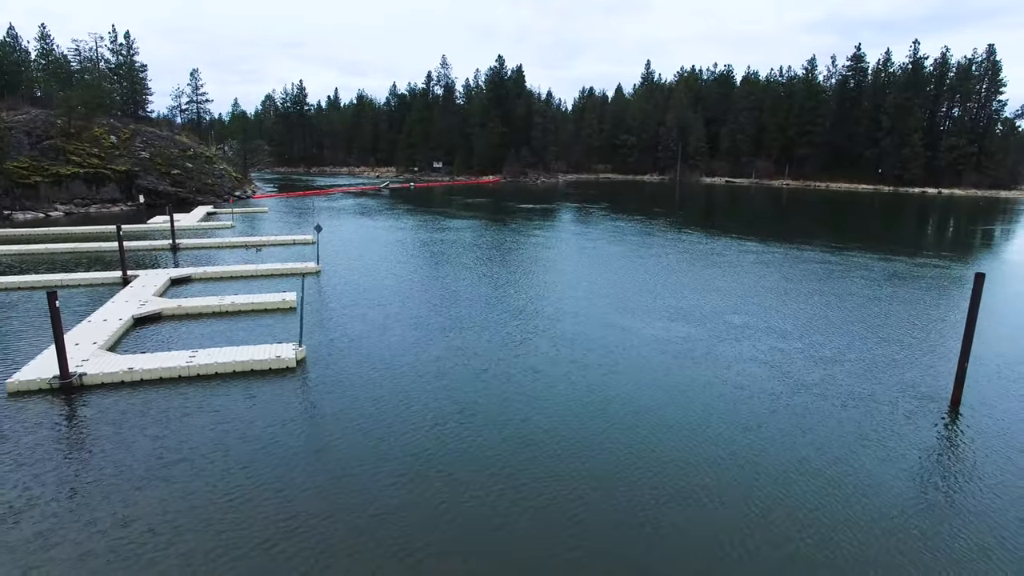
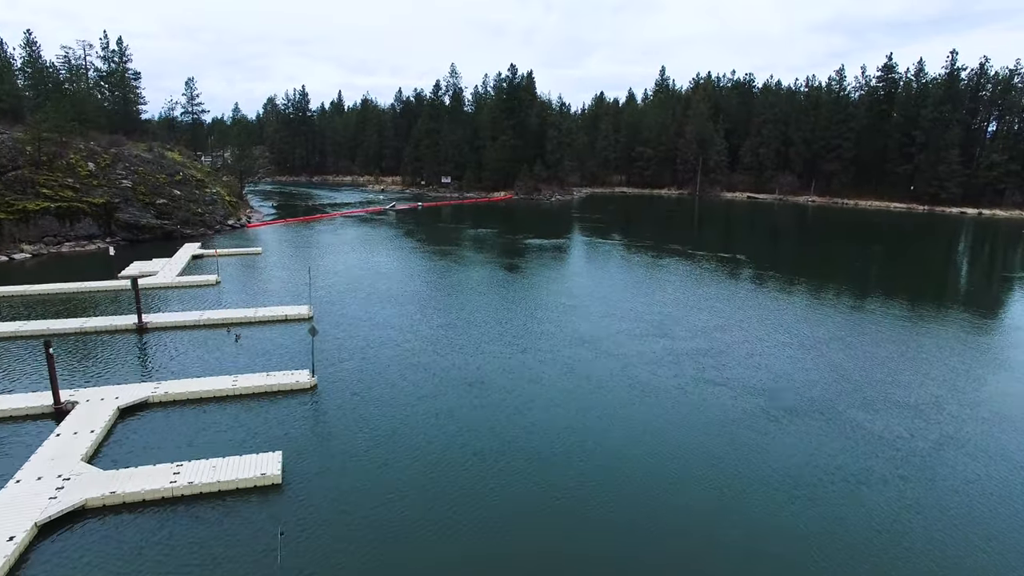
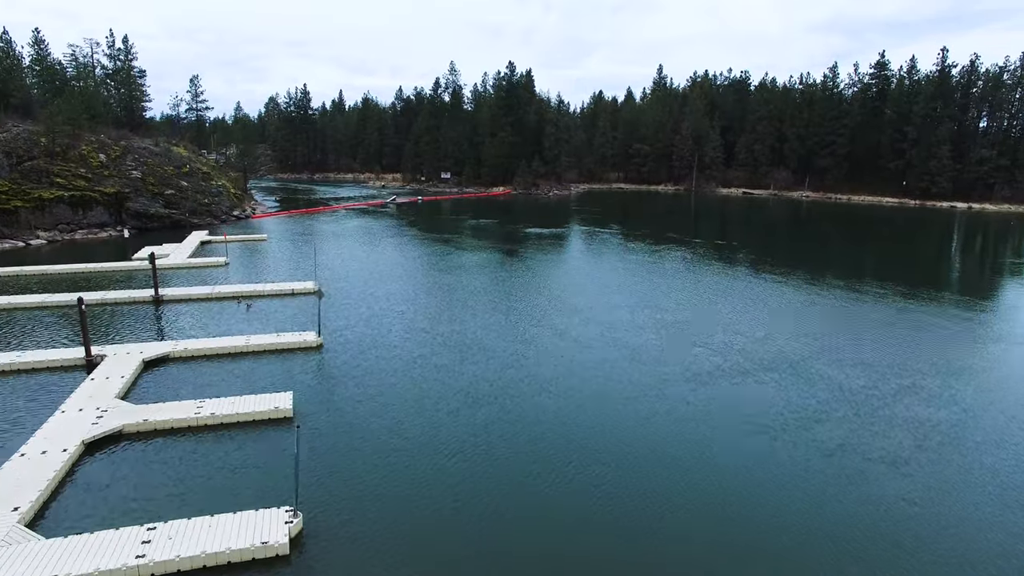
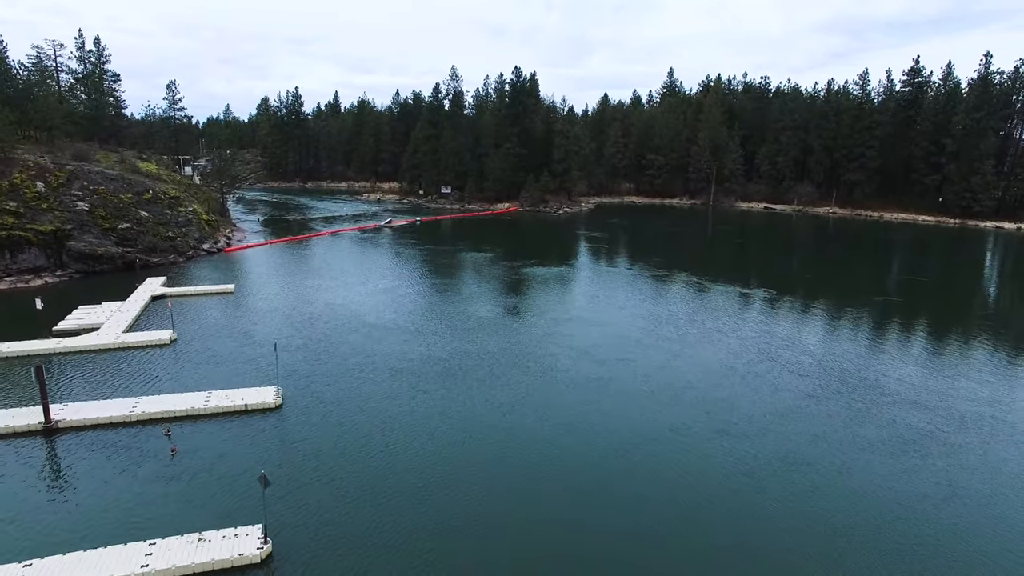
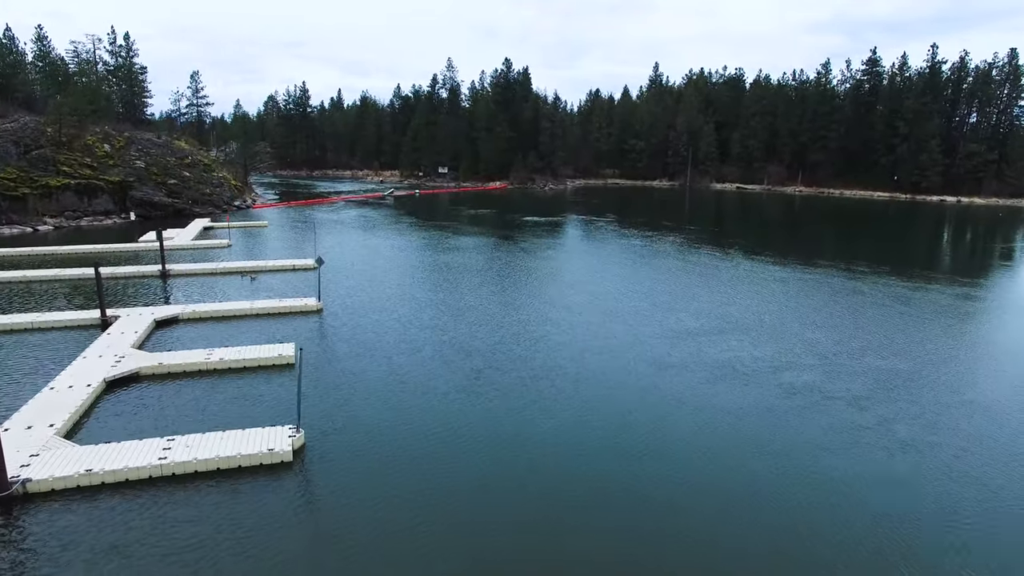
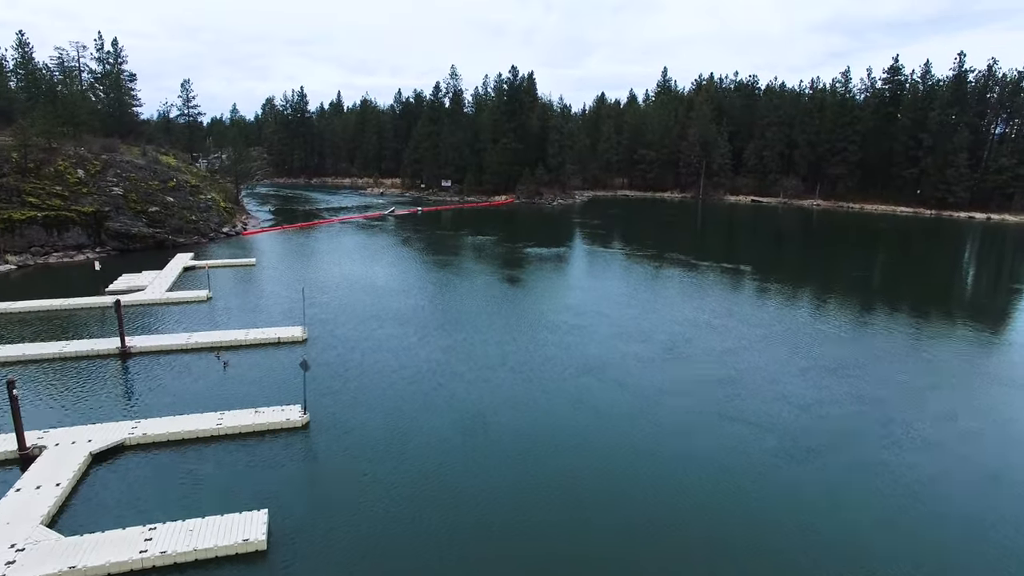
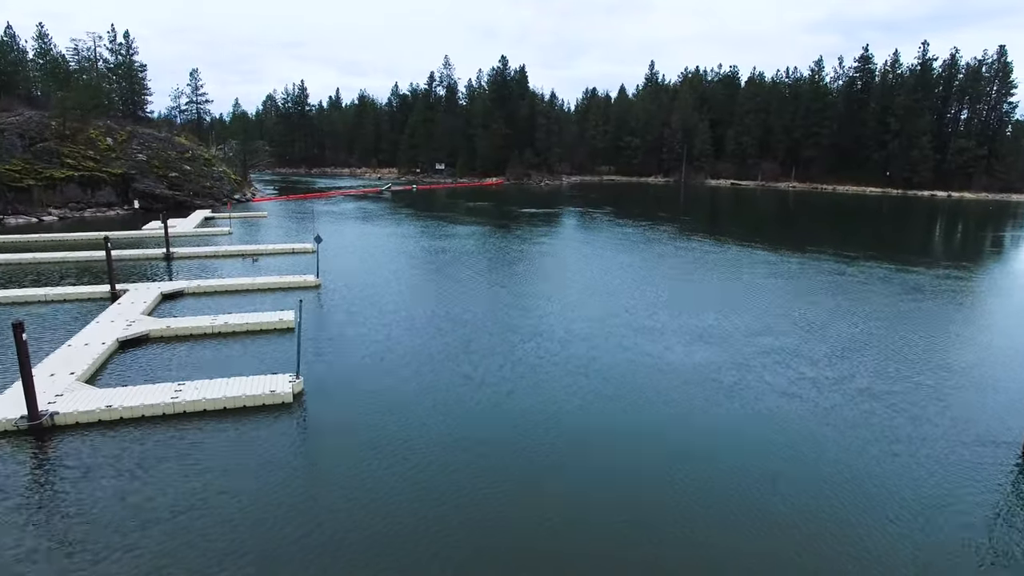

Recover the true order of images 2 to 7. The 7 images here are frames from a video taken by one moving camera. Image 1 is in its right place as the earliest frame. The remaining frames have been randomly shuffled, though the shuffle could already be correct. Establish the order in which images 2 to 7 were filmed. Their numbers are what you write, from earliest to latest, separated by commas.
7, 5, 3, 2, 6, 4
